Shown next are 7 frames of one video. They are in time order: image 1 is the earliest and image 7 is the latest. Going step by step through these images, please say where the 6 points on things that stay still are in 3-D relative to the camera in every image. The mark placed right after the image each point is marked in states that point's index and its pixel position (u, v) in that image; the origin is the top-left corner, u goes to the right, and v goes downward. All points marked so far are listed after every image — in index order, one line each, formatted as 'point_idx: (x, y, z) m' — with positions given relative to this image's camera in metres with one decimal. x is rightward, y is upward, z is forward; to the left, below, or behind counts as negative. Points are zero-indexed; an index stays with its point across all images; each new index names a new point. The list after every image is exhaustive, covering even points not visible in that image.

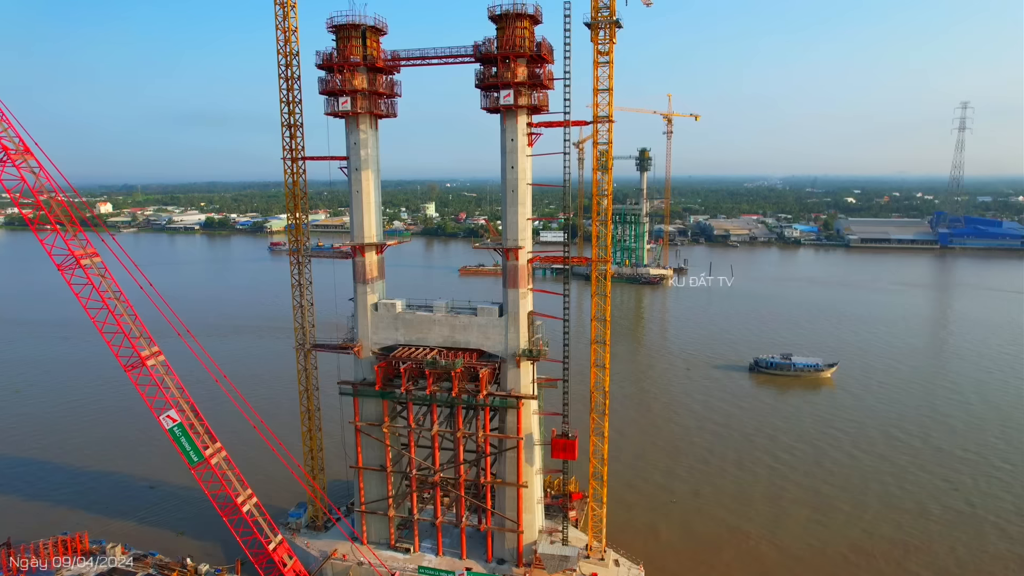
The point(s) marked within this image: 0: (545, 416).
0: (+0.7, -2.6, +12.9) m
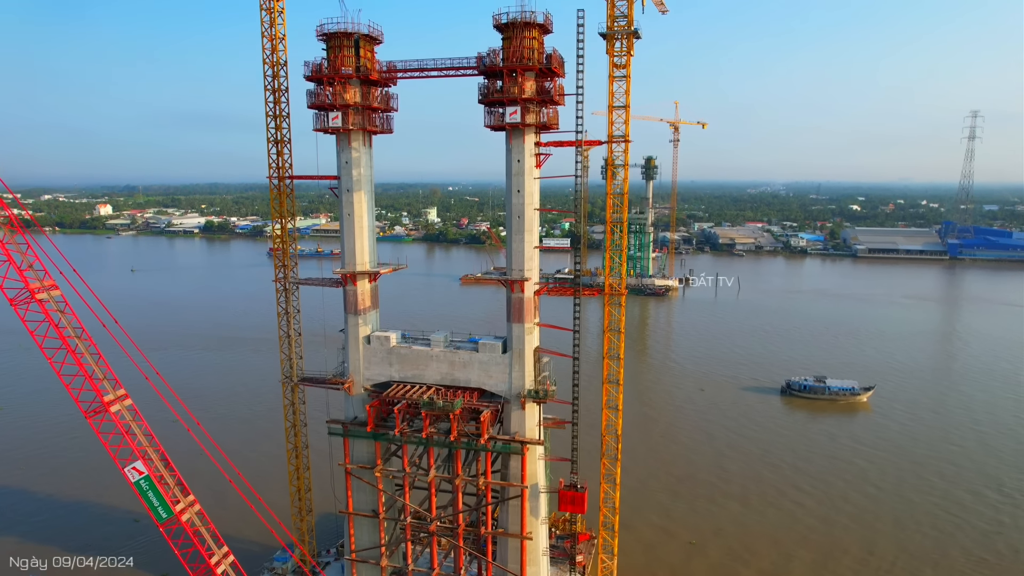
0: (+0.7, -3.2, +11.8) m
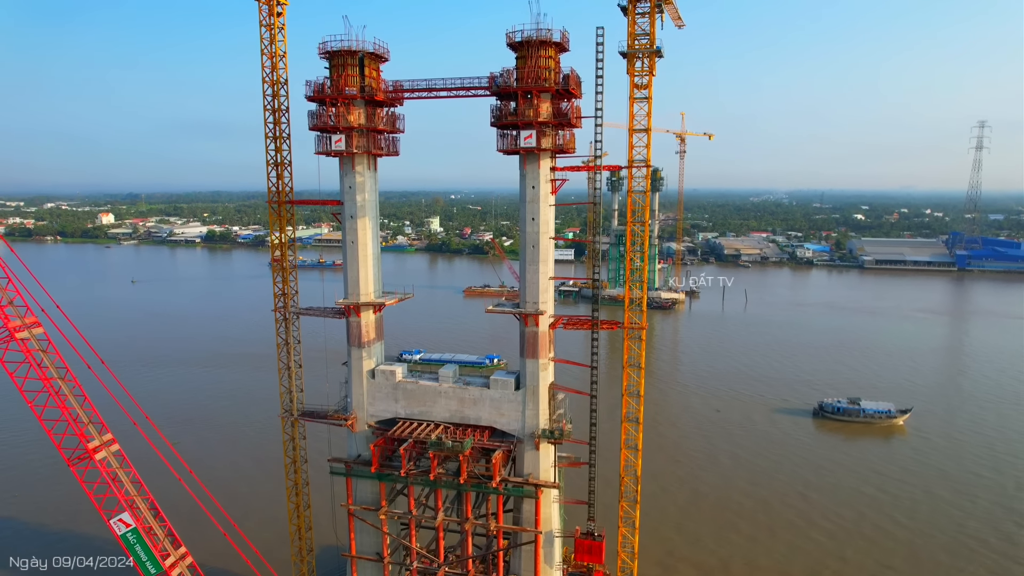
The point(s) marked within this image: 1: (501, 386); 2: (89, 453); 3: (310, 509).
0: (+0.9, -3.7, +11.1) m
1: (-0.2, -1.6, +10.7) m
2: (-5.7, -2.2, +8.6) m
3: (-4.2, -4.5, +13.4) m
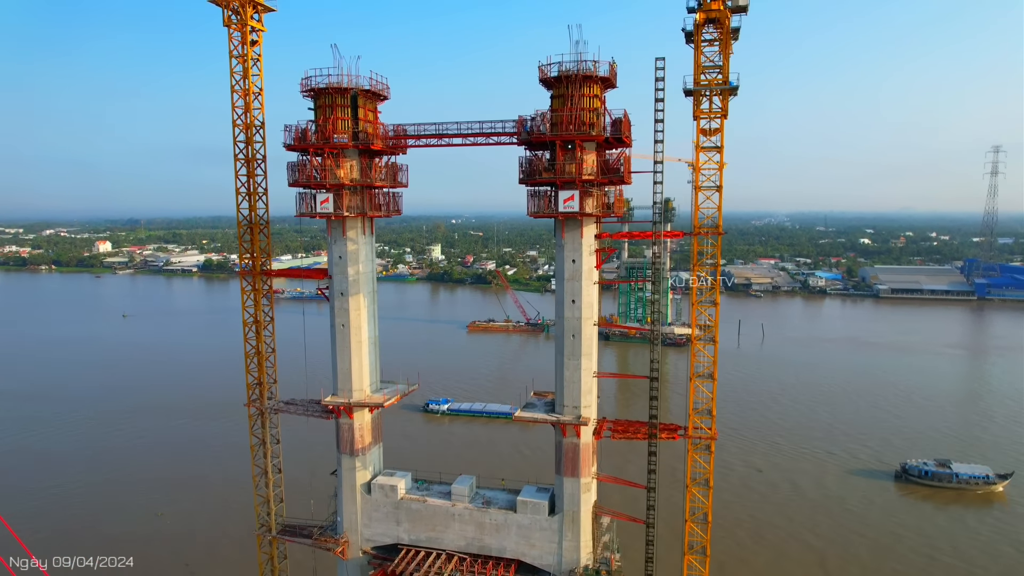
0: (+1.4, -5.0, +8.7) m
1: (+0.2, -2.9, +8.4) m
2: (-5.2, -3.4, +6.3) m
3: (-3.7, -5.9, +11.0) m
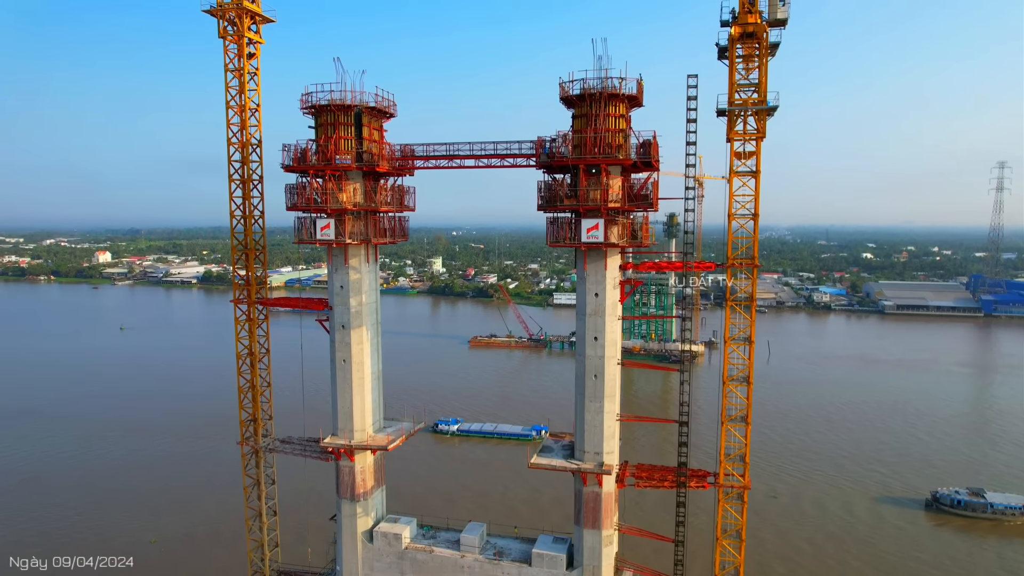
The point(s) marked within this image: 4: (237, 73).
0: (+1.5, -5.4, +8.0) m
1: (+0.4, -3.3, +7.7) m
2: (-5.1, -3.7, +5.6) m
3: (-3.6, -6.3, +10.2) m
4: (-4.7, +3.8, +11.4) m
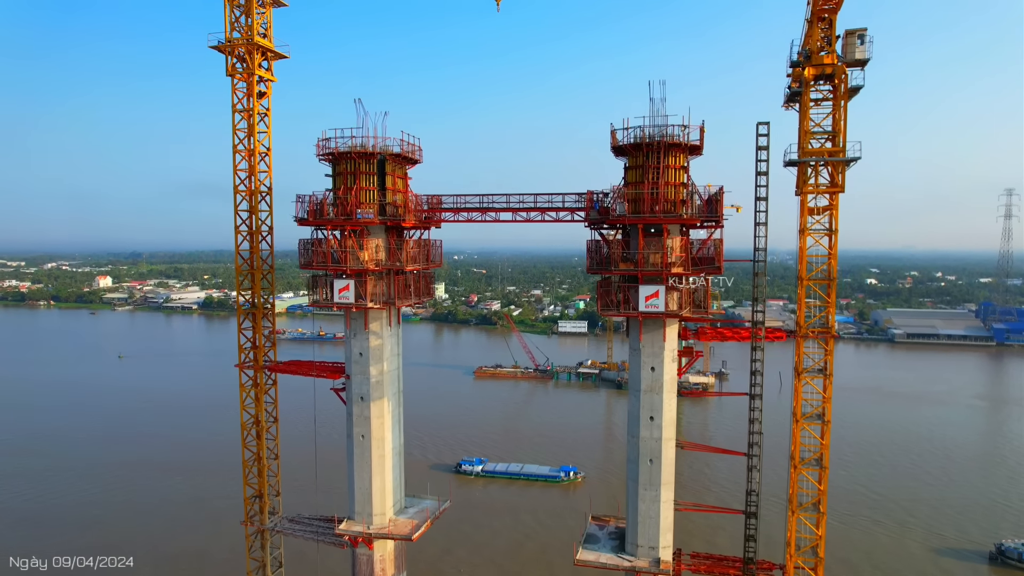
0: (+2.0, -6.1, +7.0) m
1: (+0.8, -4.0, +6.7) m
2: (-4.6, -4.4, +4.6) m
3: (-3.2, -7.1, +9.1) m
4: (-4.2, +2.9, +10.7) m
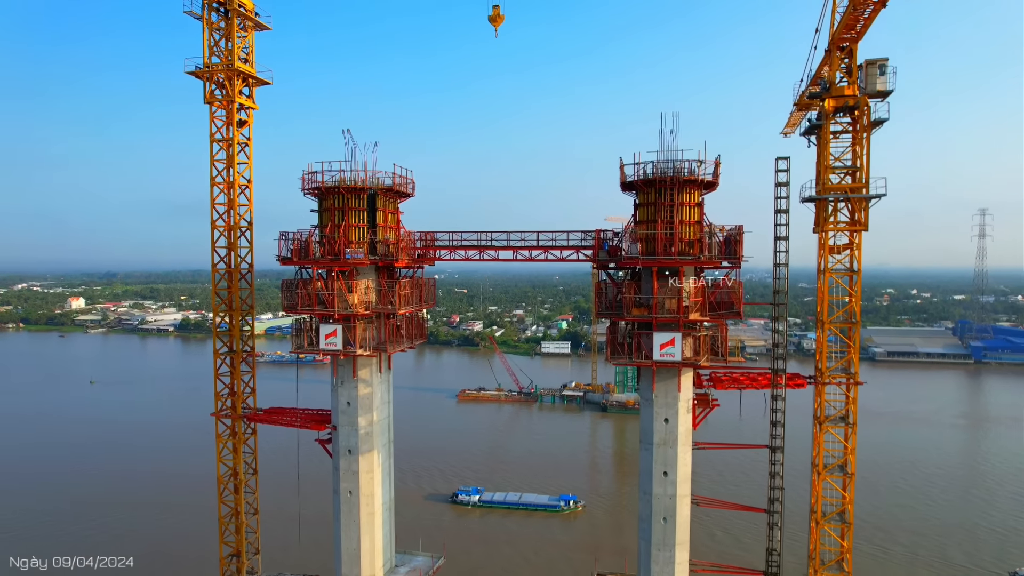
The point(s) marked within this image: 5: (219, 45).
0: (+2.0, -6.5, +6.4) m
1: (+0.9, -4.4, +6.2) m
2: (-4.5, -4.7, +3.9) m
3: (-3.2, -7.6, +8.4) m
4: (-4.4, +2.4, +10.2) m
5: (-6.6, +5.5, +14.6) m
